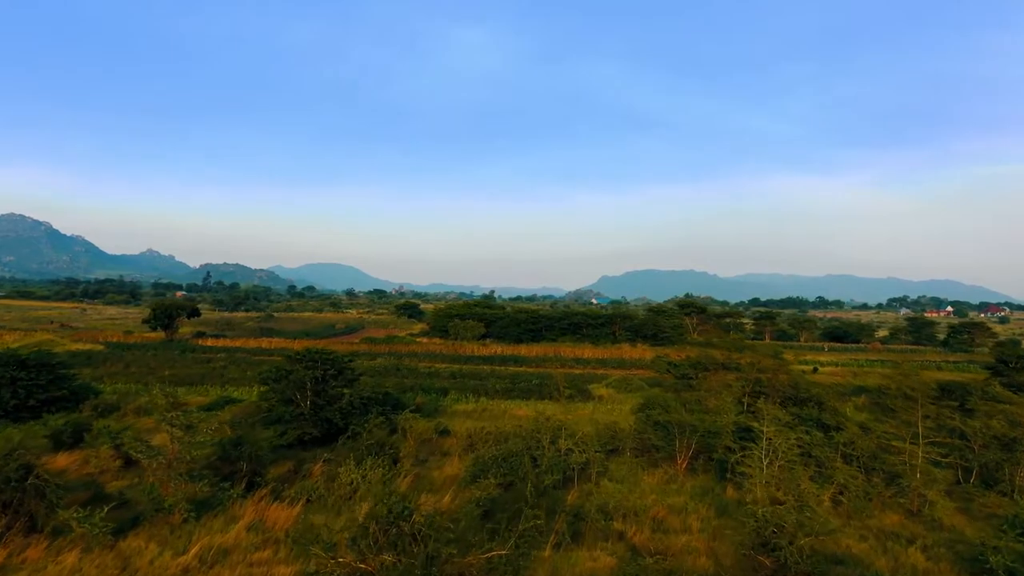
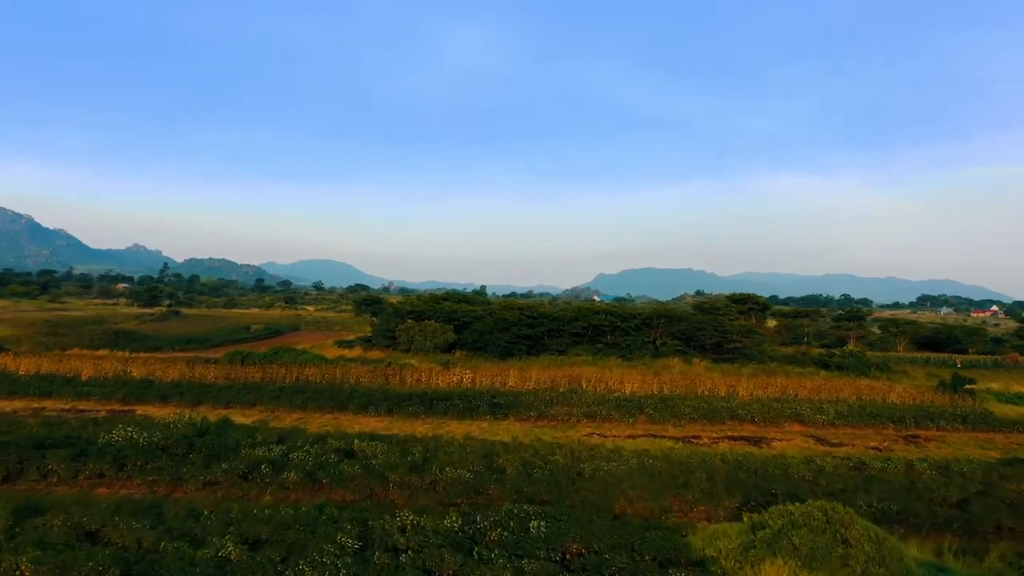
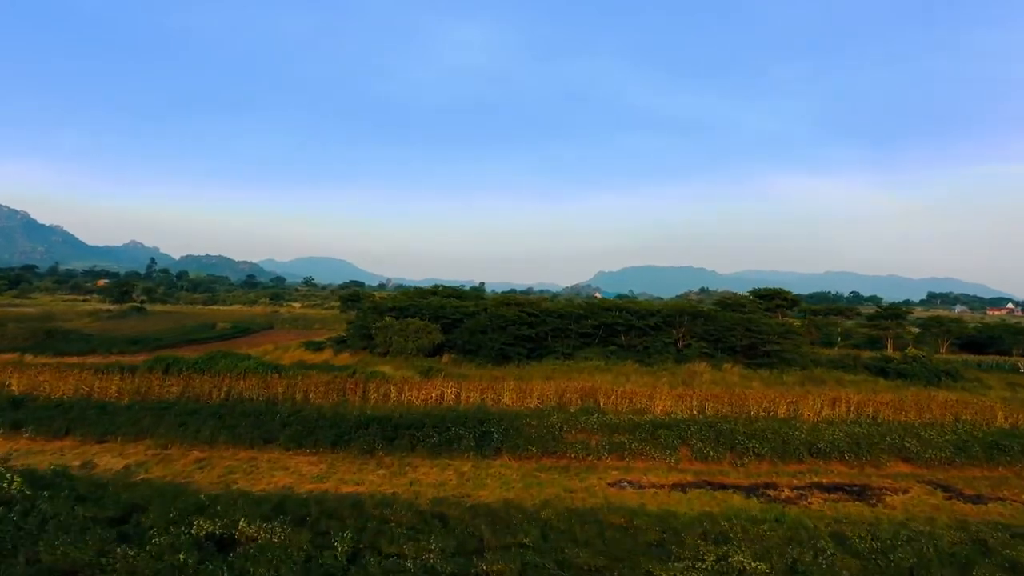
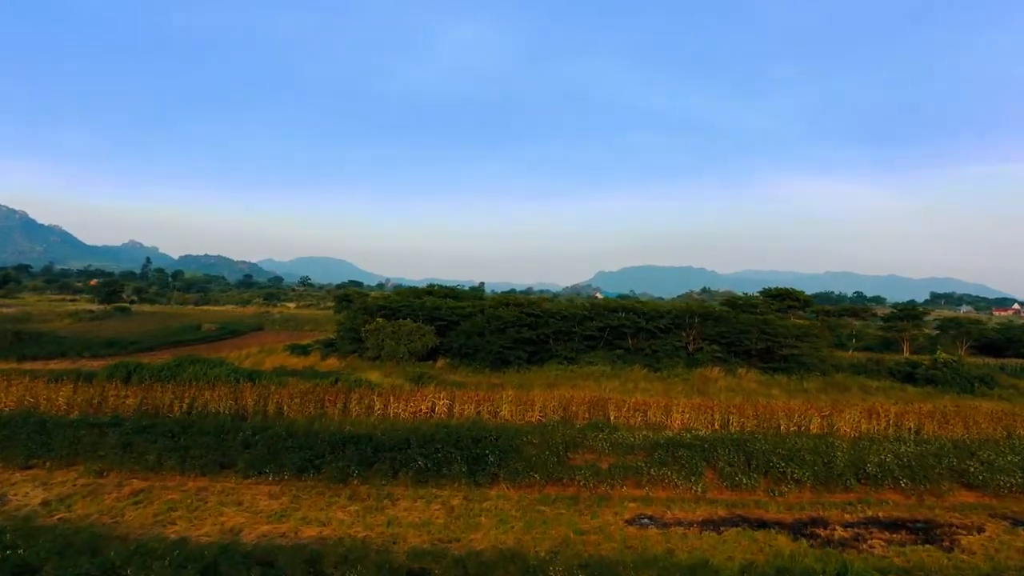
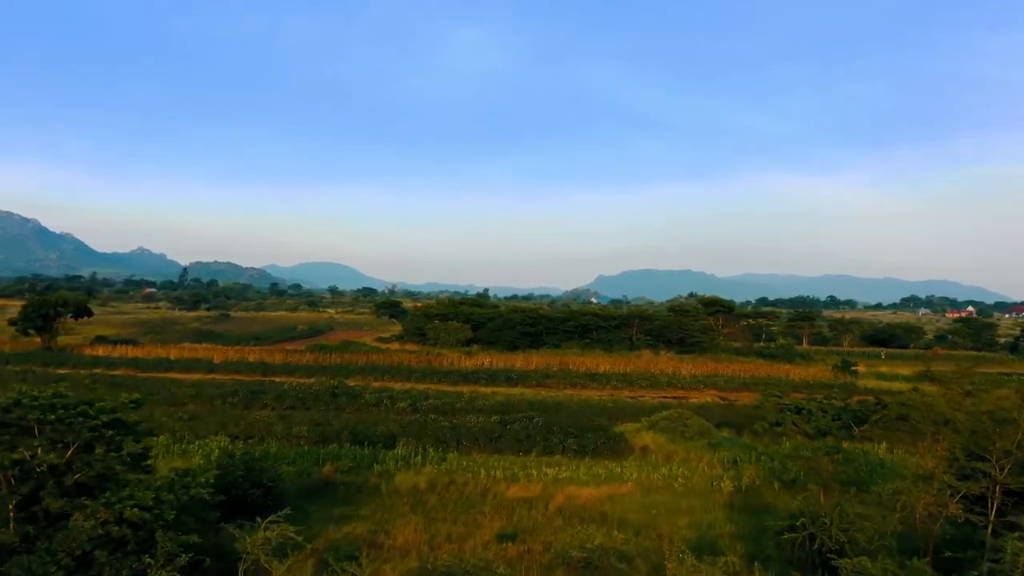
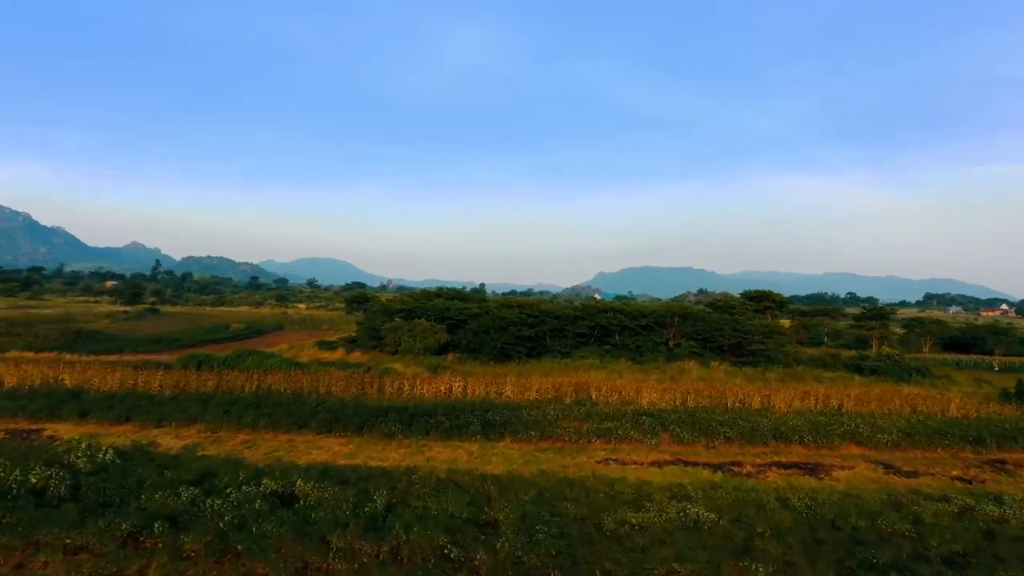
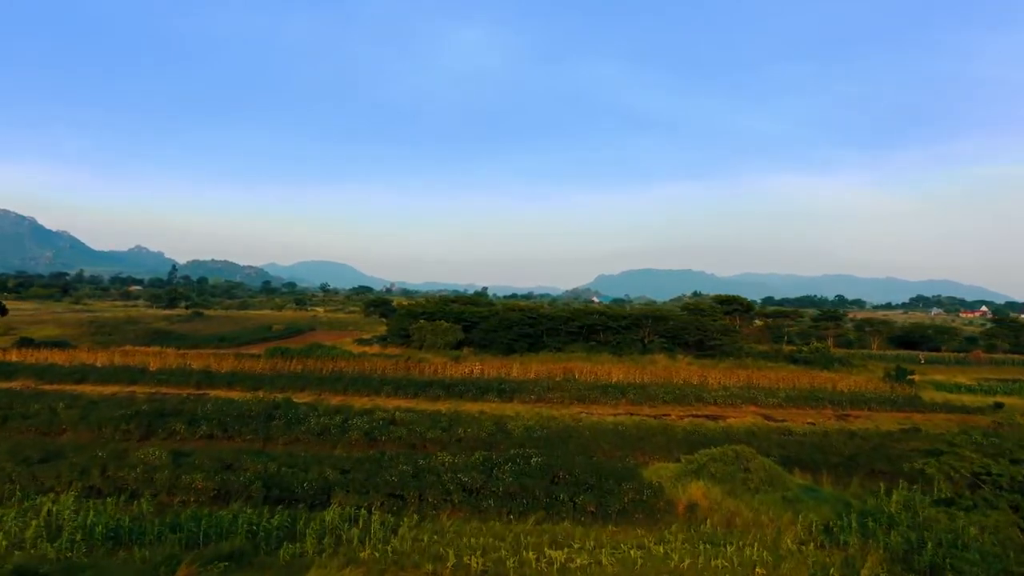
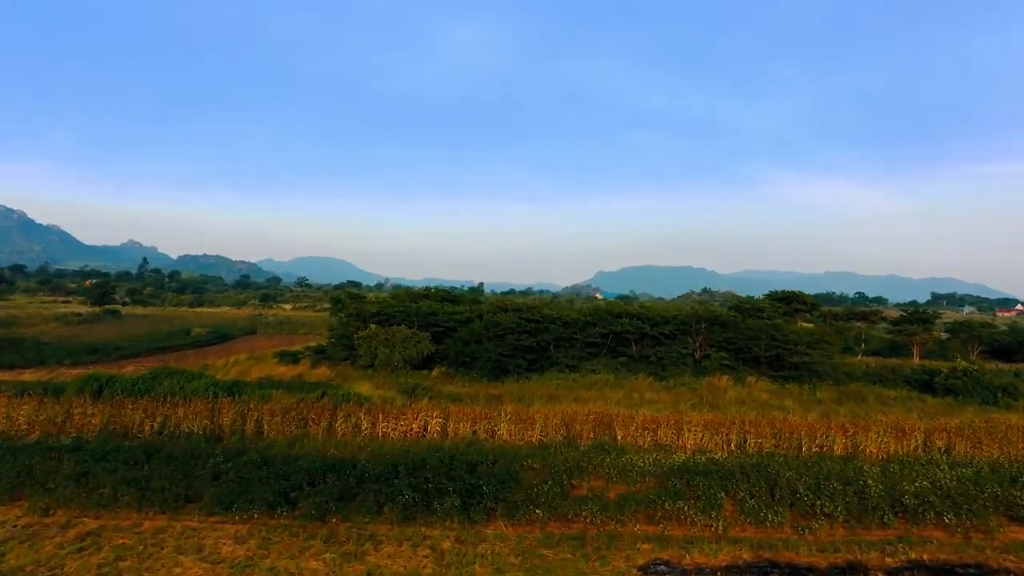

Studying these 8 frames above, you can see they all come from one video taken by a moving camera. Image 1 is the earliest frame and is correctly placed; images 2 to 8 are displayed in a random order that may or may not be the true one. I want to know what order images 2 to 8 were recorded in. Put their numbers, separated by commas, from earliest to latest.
5, 7, 2, 6, 3, 4, 8
